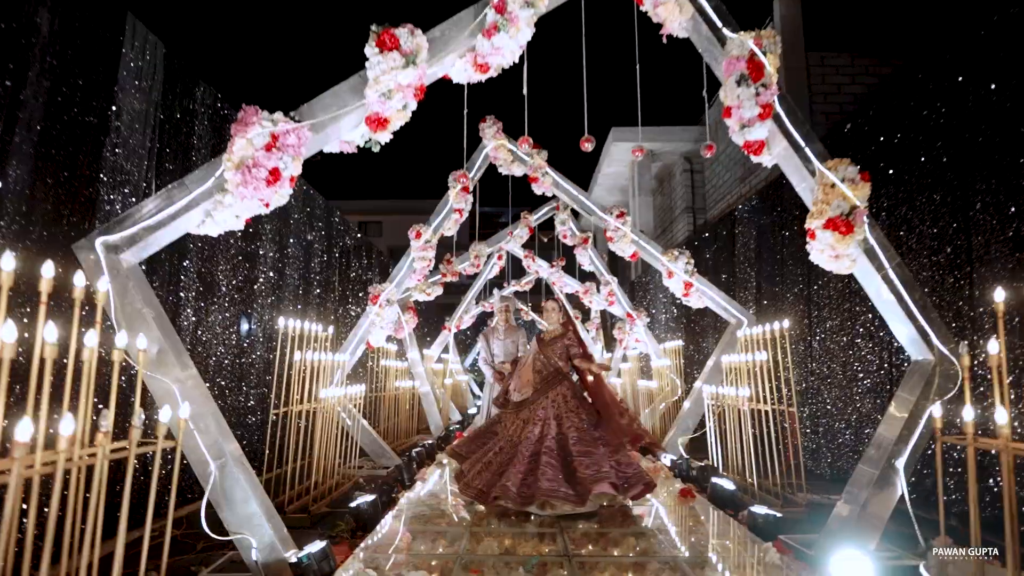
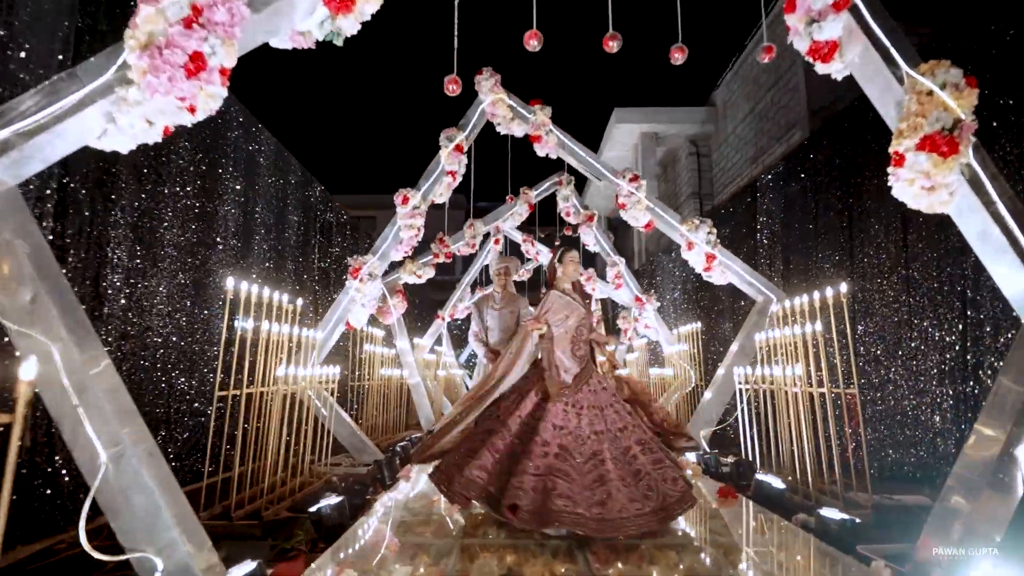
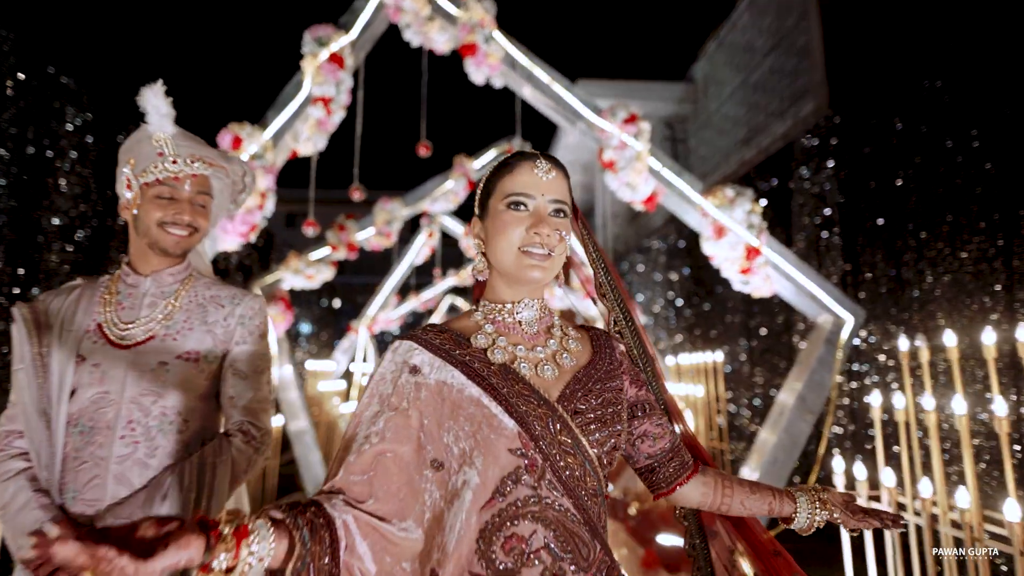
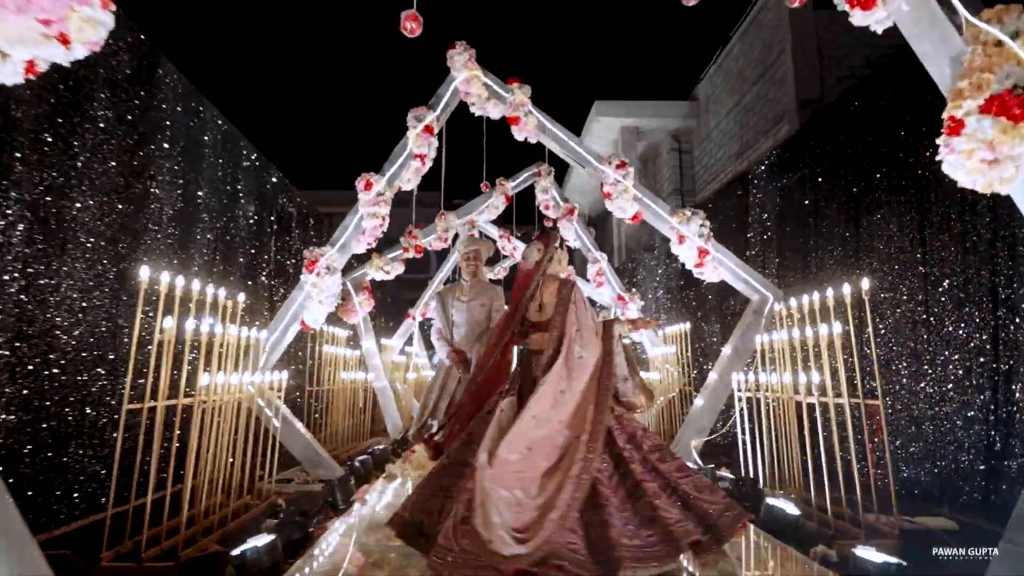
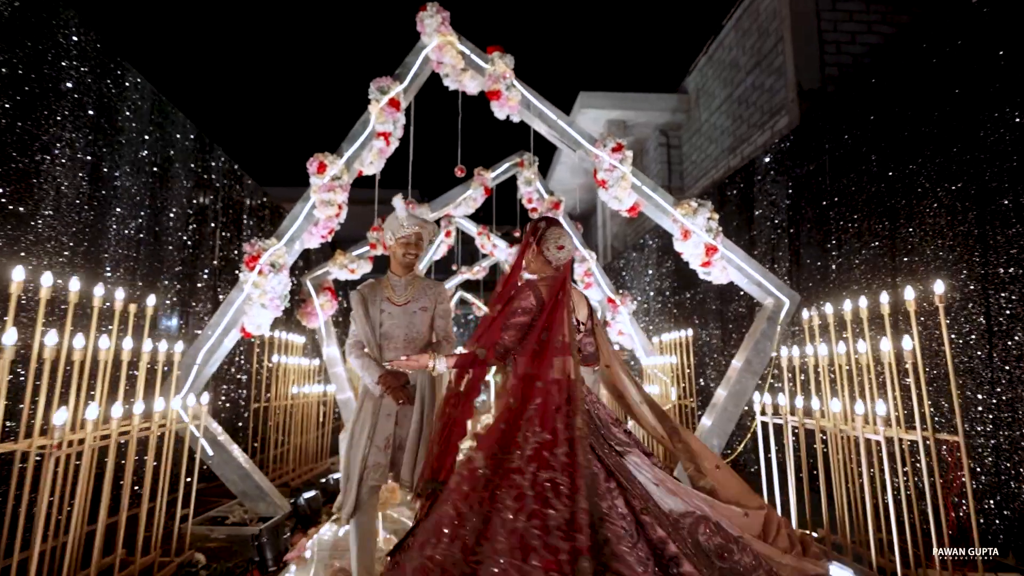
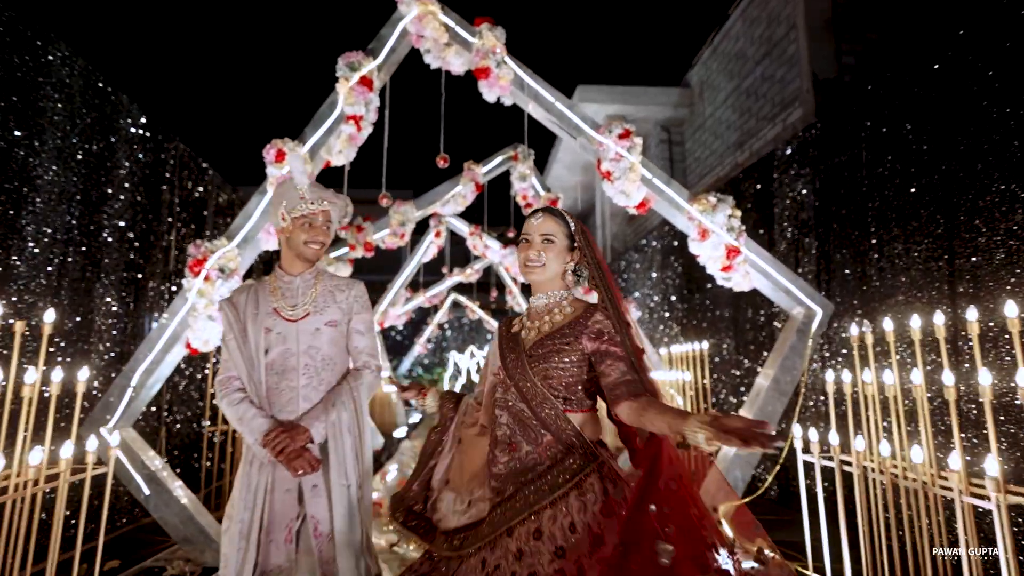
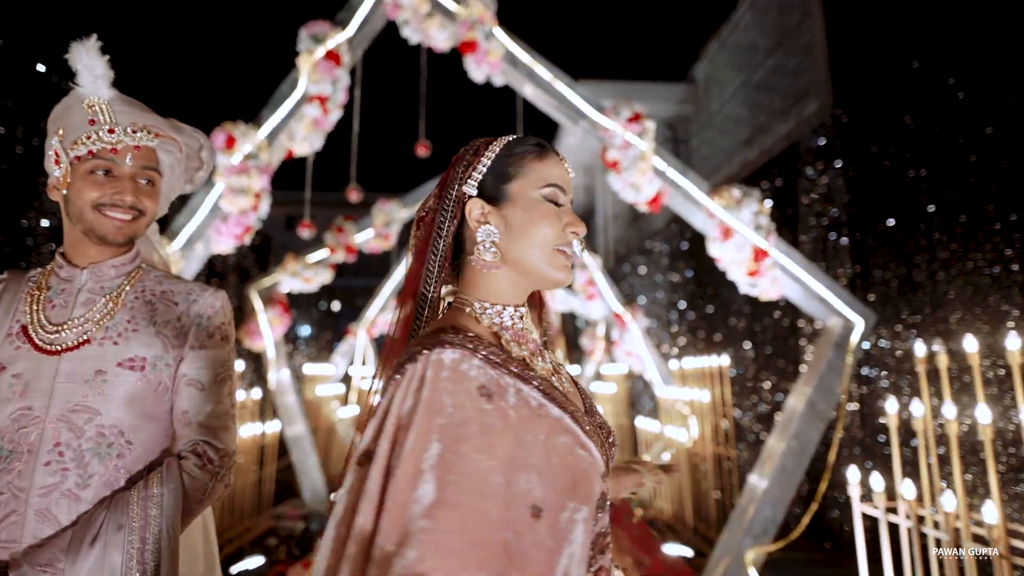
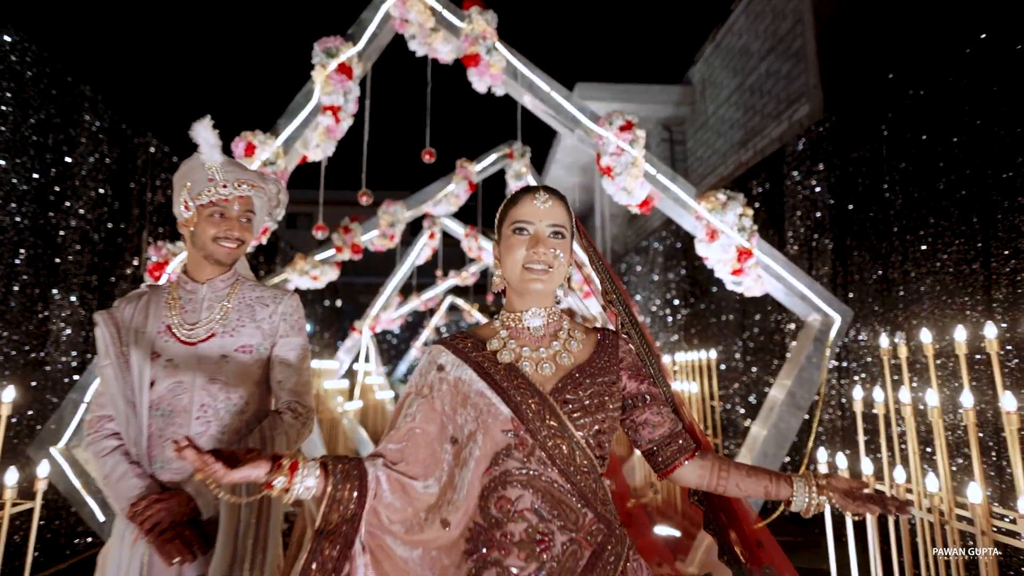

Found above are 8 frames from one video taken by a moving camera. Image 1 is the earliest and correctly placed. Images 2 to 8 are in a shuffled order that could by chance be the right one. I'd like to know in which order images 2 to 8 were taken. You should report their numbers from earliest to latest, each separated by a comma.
2, 4, 5, 6, 8, 3, 7
